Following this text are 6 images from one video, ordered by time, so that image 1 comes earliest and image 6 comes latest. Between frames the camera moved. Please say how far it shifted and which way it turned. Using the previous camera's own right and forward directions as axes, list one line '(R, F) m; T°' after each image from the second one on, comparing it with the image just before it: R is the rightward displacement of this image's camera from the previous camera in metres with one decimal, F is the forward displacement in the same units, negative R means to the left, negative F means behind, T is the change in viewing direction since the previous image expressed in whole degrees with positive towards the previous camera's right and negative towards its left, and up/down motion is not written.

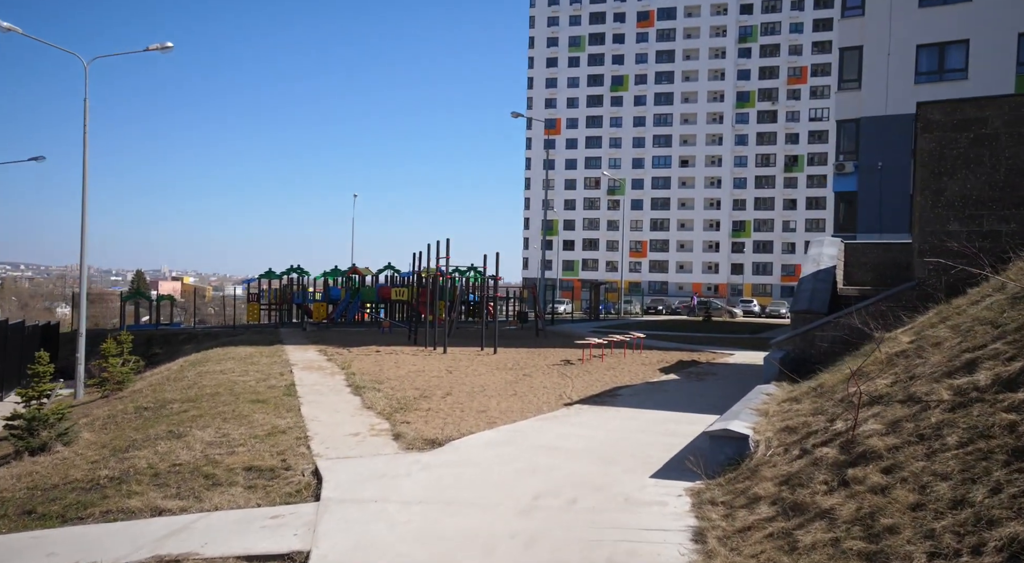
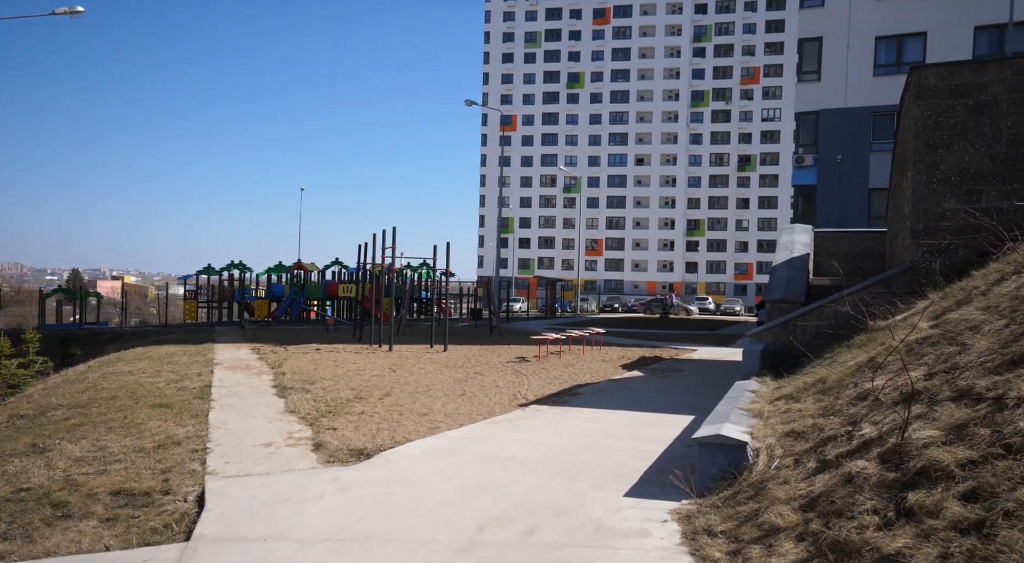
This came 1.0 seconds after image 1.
(+0.1, +1.5) m; +3°
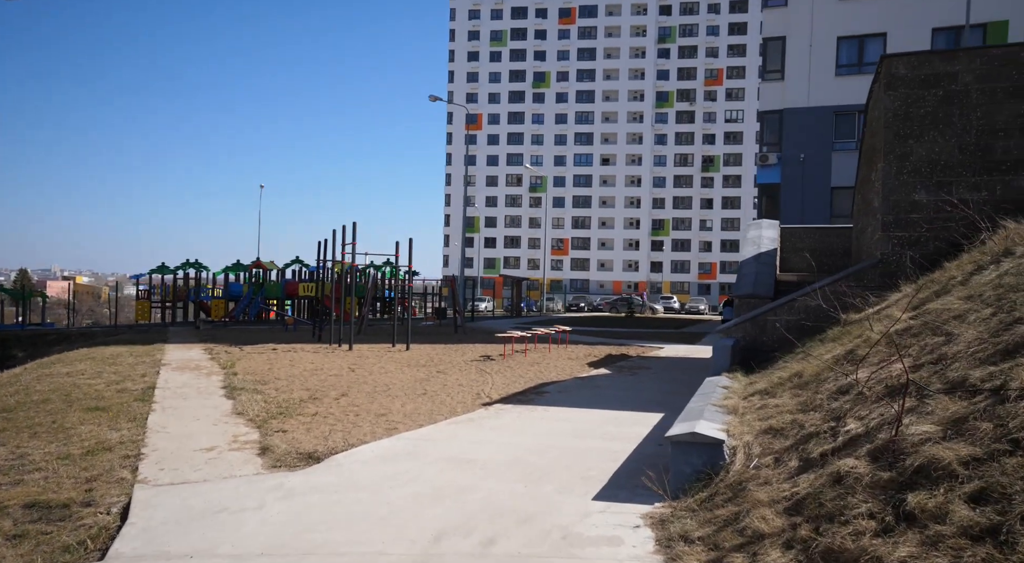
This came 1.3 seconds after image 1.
(0.0, +0.4) m; +3°
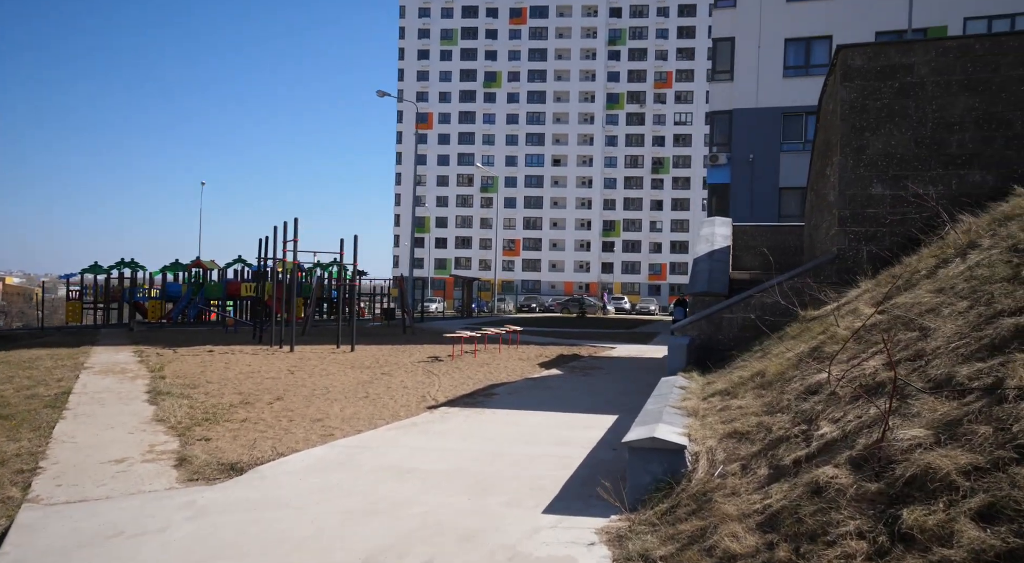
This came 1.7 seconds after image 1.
(+0.1, +0.5) m; +4°
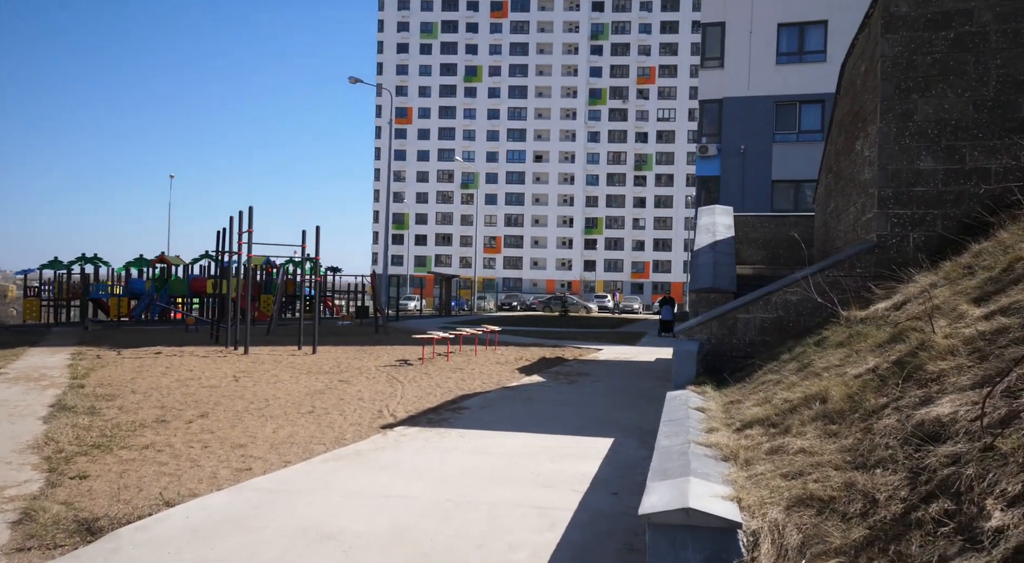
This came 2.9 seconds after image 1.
(+0.1, +1.7) m; +1°
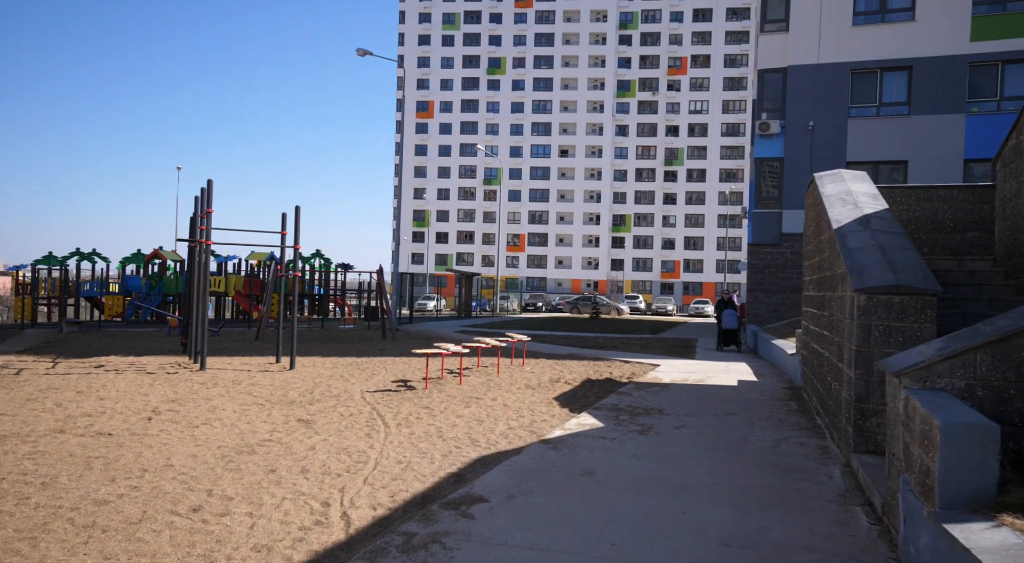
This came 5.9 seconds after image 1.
(-0.2, +4.2) m; -2°
